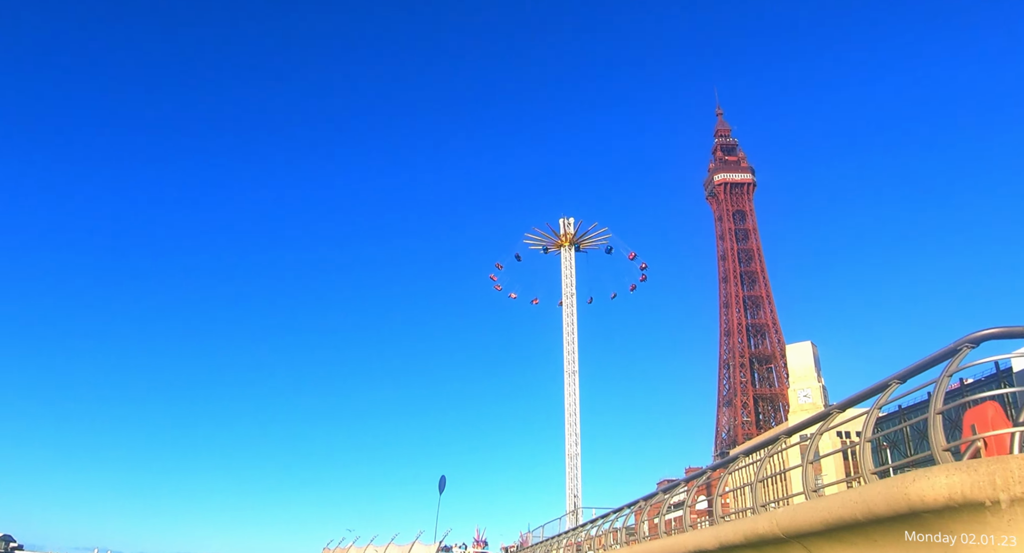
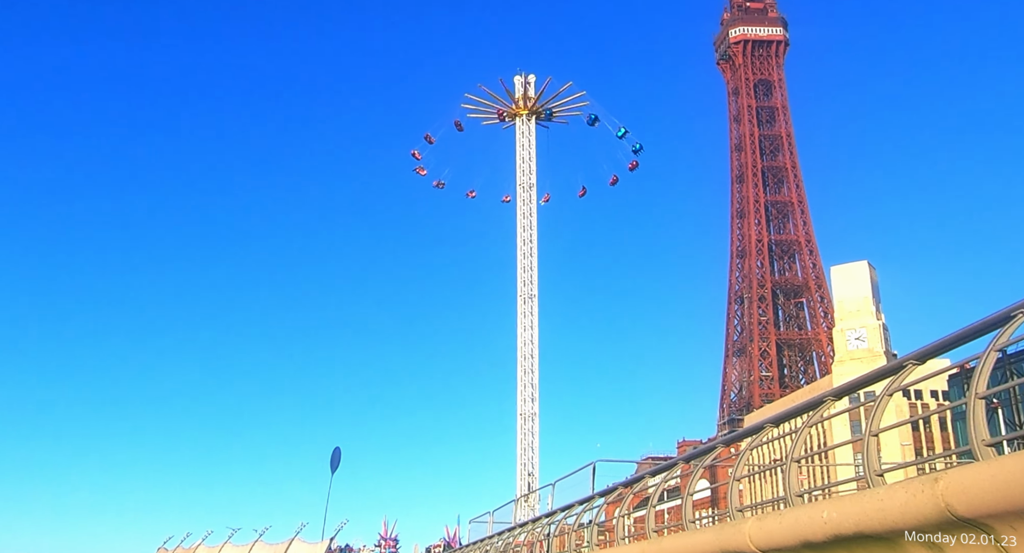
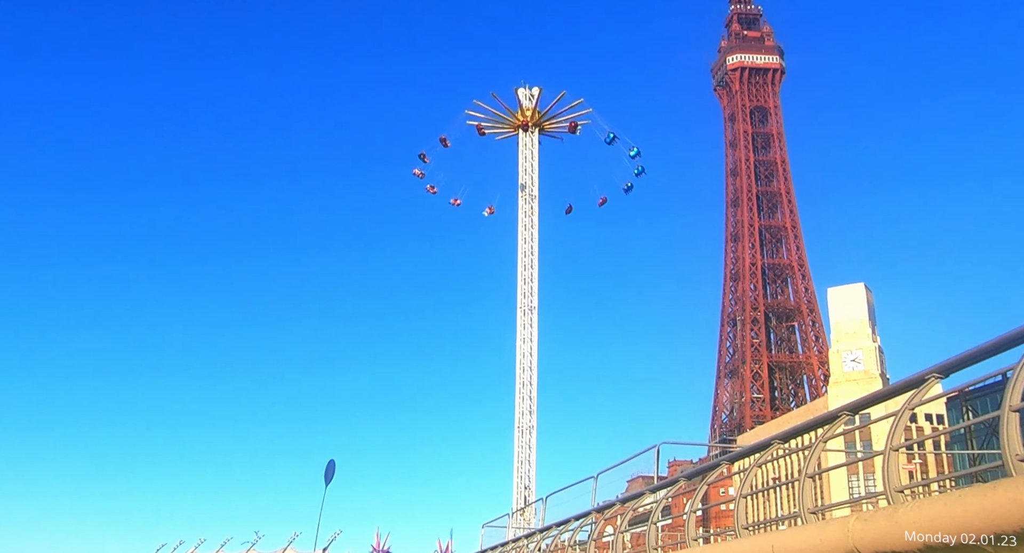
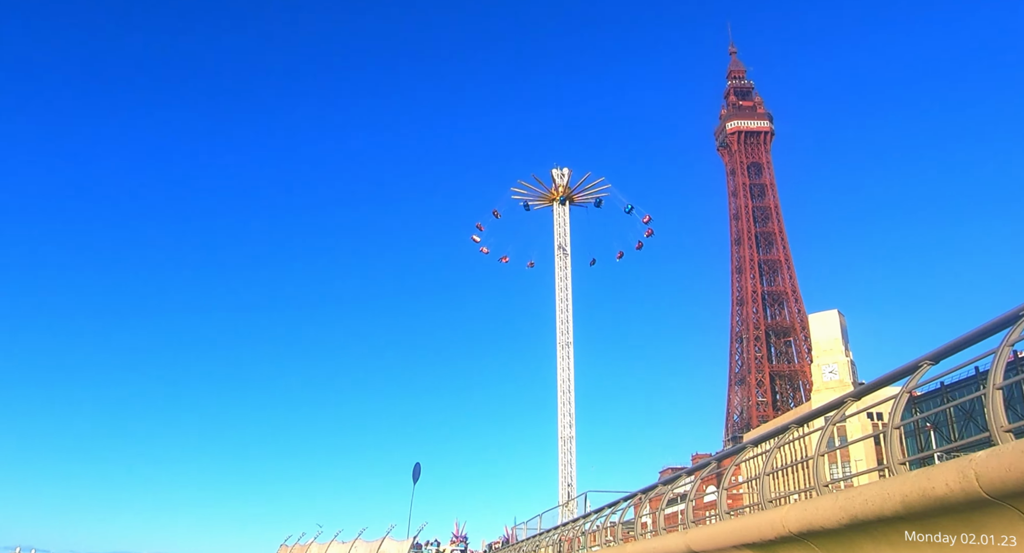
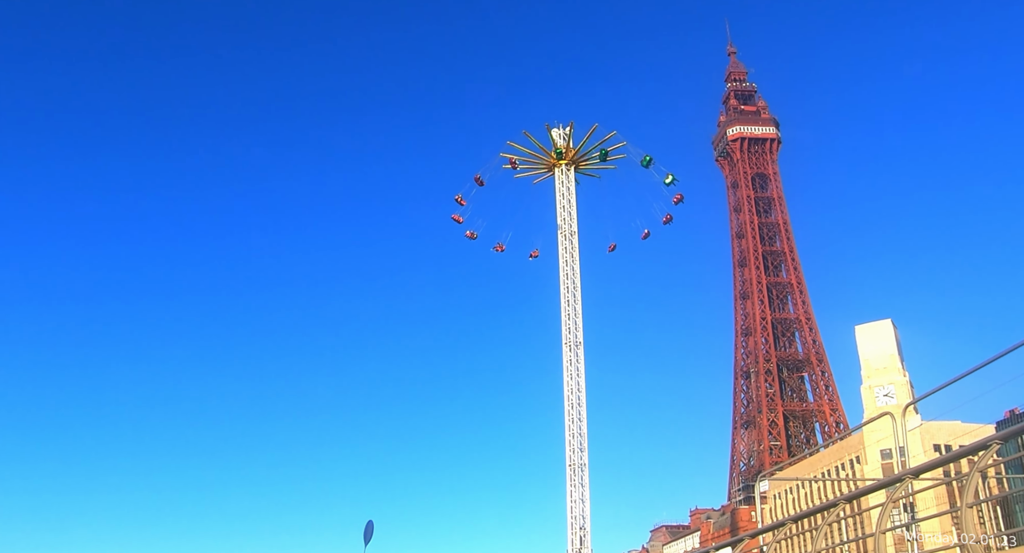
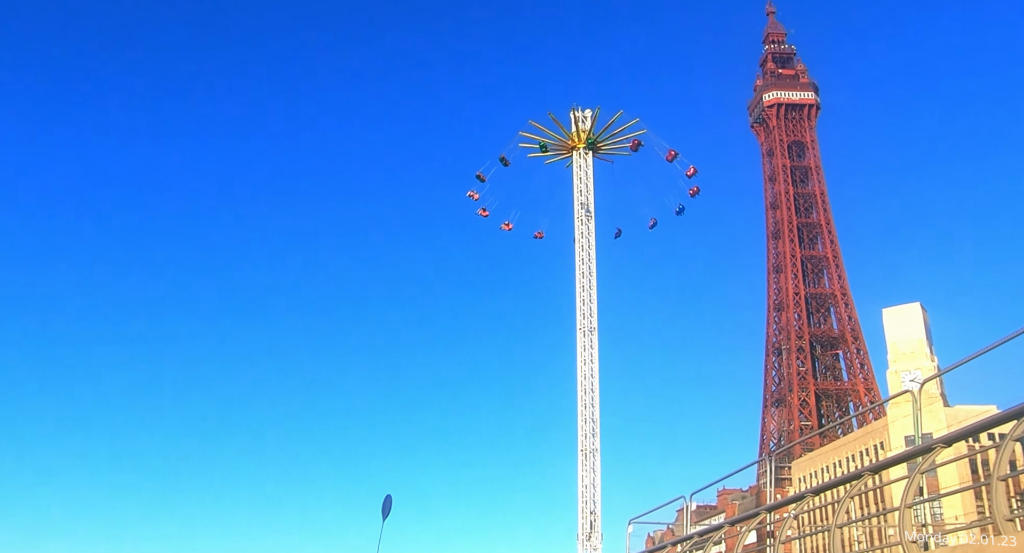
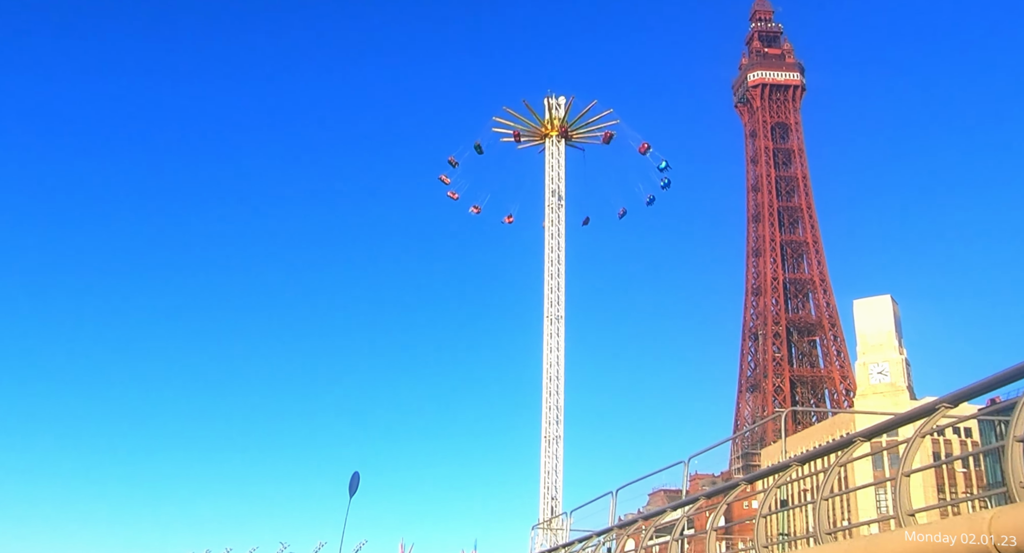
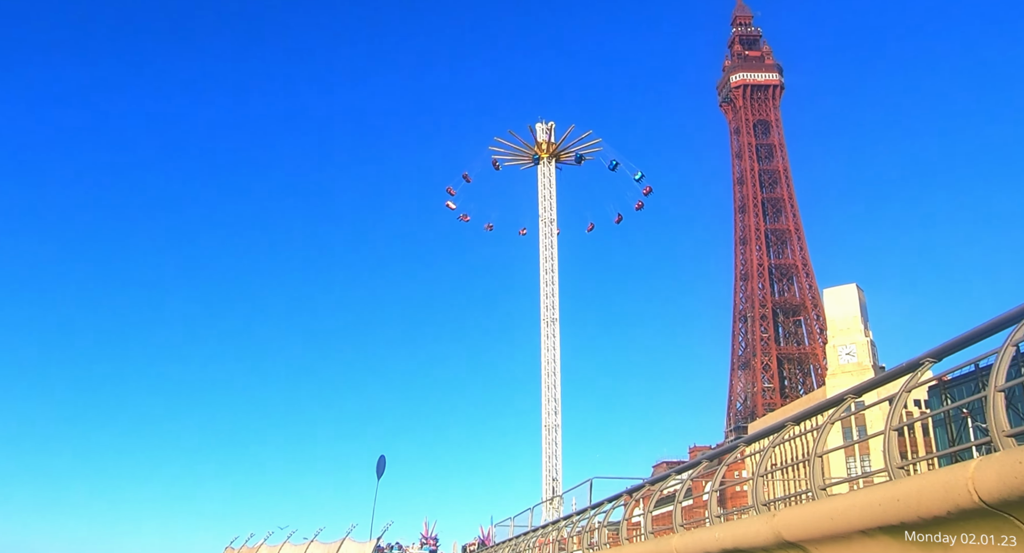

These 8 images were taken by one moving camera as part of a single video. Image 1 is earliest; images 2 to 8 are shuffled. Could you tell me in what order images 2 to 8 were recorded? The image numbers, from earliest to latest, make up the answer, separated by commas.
4, 8, 2, 3, 7, 6, 5
